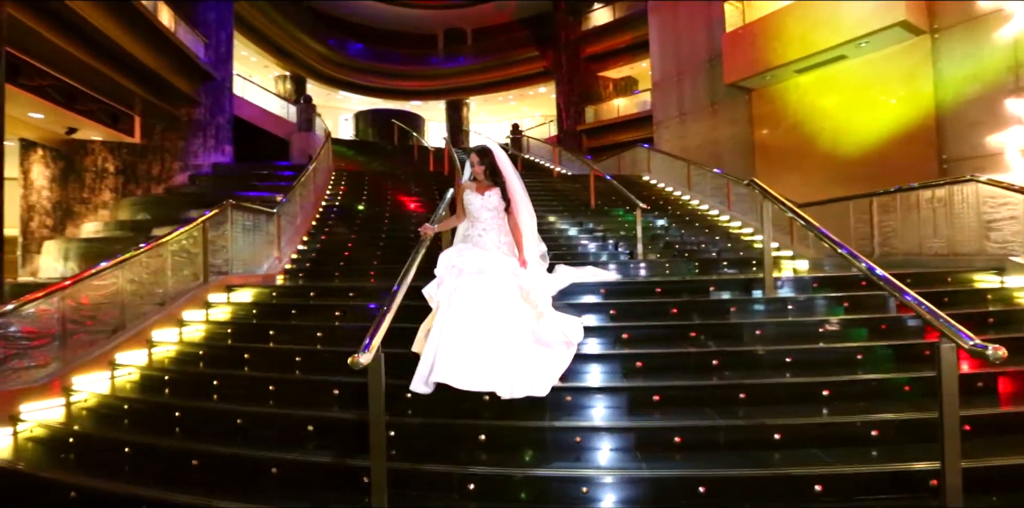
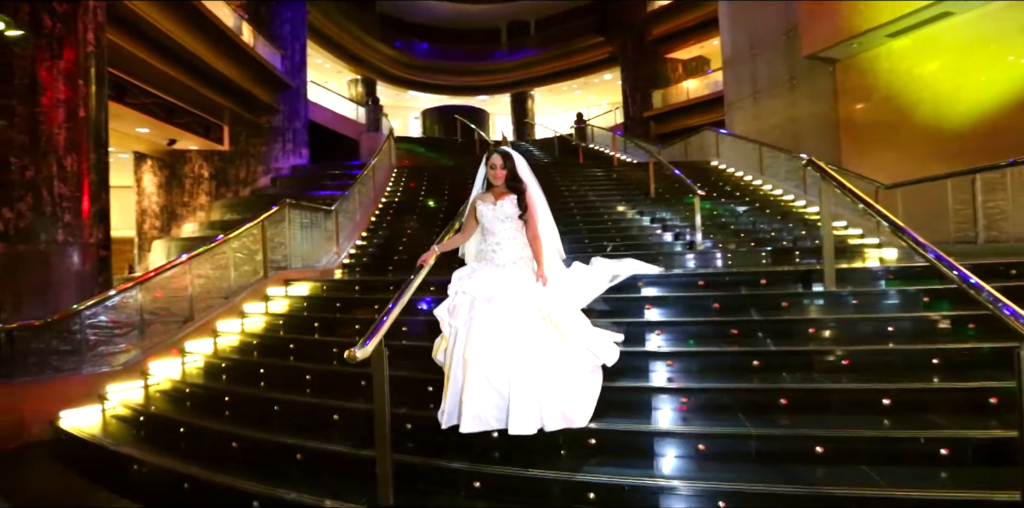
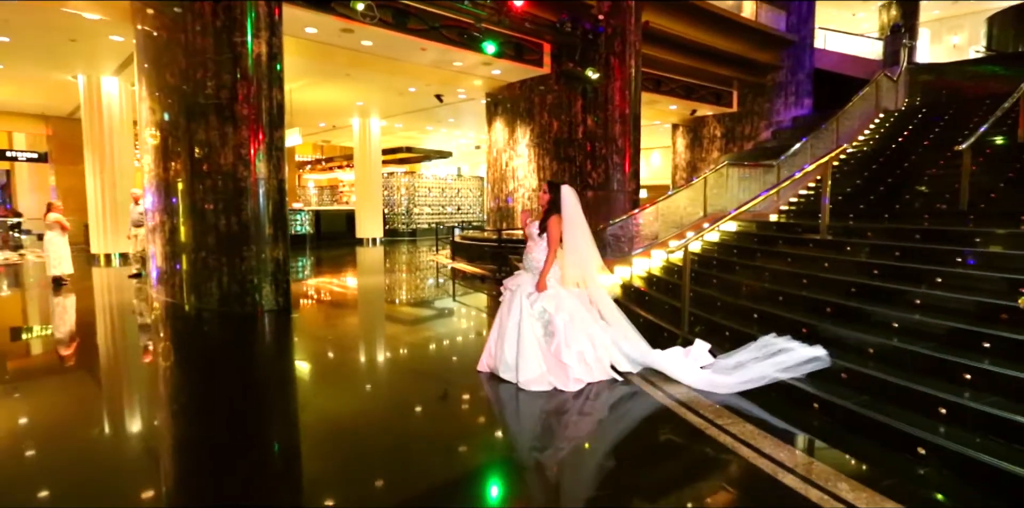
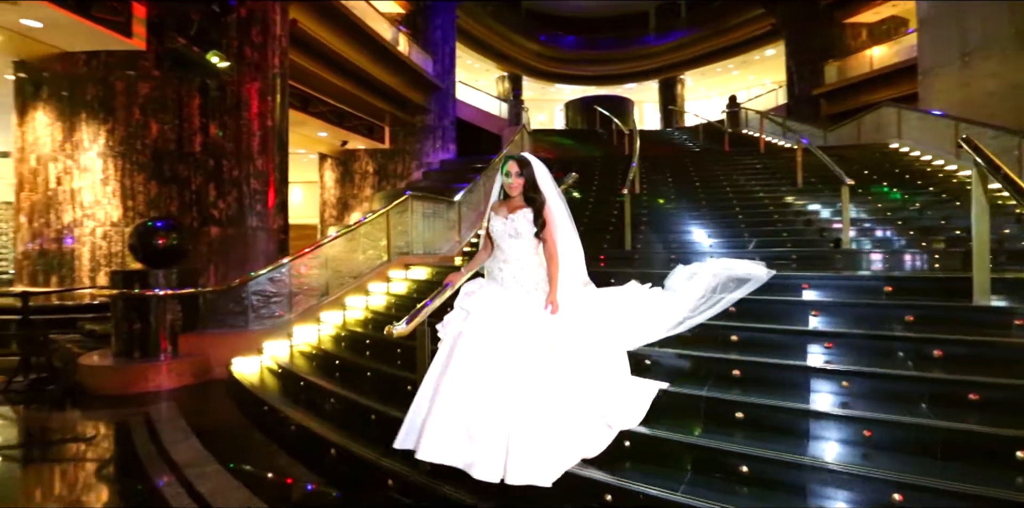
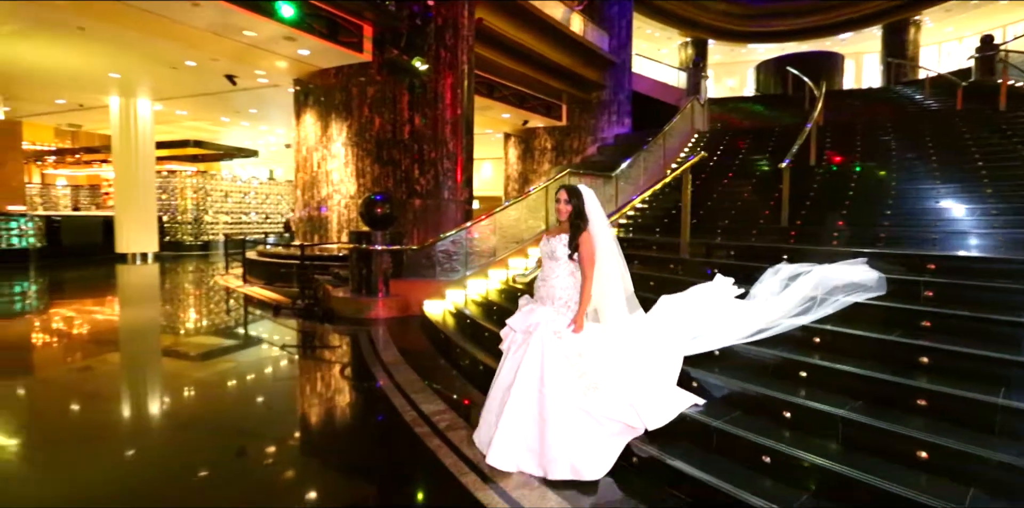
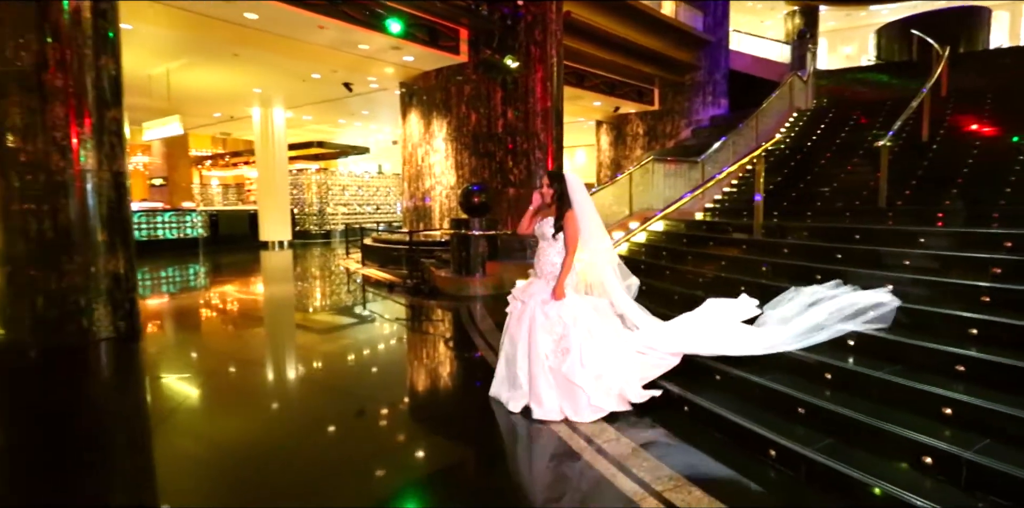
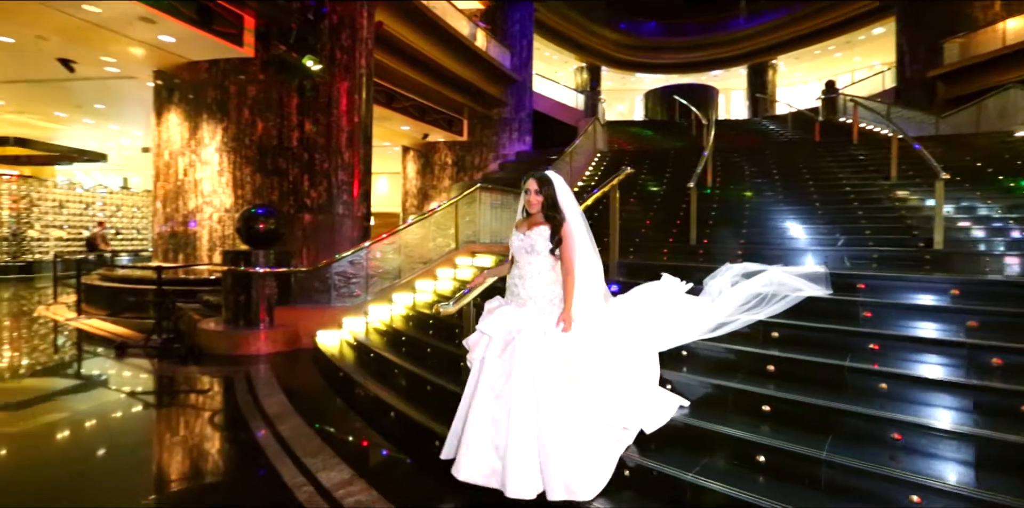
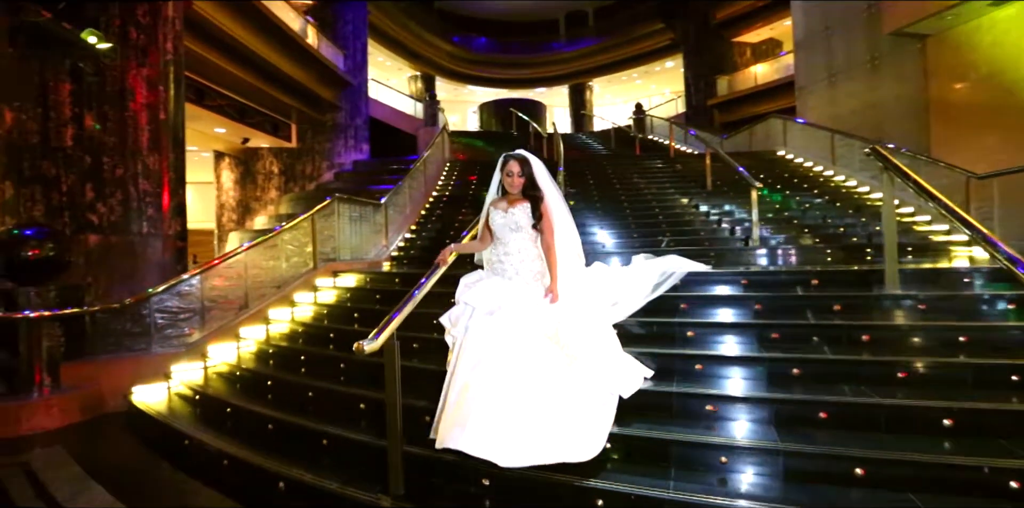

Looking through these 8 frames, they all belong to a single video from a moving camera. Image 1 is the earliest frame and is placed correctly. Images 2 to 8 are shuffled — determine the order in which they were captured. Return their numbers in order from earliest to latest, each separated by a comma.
2, 8, 4, 7, 5, 6, 3
